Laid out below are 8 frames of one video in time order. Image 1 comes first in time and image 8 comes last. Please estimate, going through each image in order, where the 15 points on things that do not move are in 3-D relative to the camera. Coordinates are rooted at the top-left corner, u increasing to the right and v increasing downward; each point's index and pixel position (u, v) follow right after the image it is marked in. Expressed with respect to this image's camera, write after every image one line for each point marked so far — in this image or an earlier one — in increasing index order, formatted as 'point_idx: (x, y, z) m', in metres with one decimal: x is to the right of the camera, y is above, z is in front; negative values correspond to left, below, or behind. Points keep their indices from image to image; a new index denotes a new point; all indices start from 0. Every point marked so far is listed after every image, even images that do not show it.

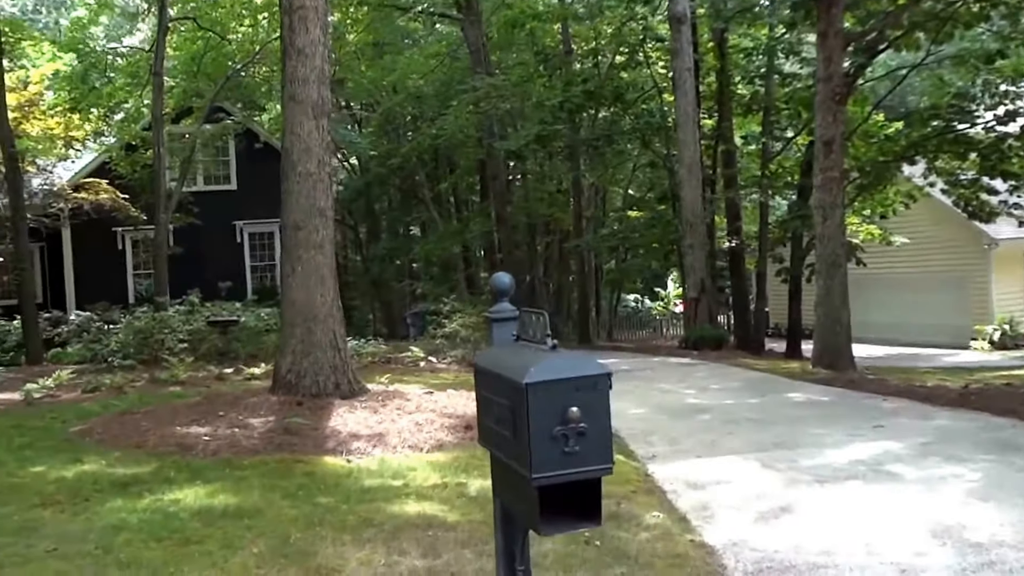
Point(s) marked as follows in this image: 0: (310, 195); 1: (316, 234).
0: (-2.0, +0.9, +10.6) m
1: (-1.9, +0.5, +10.6) m
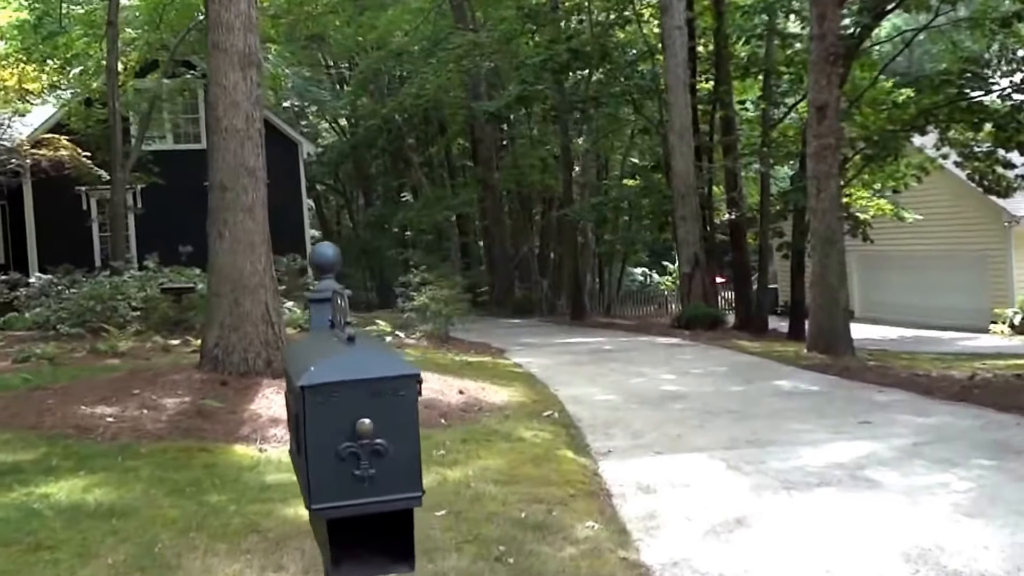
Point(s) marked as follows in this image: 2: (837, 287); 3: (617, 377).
0: (-2.4, +1.2, +9.7) m
1: (-2.3, +0.8, +9.7) m
2: (+3.8, 0.0, +13.2) m
3: (+1.1, -0.9, +11.9) m
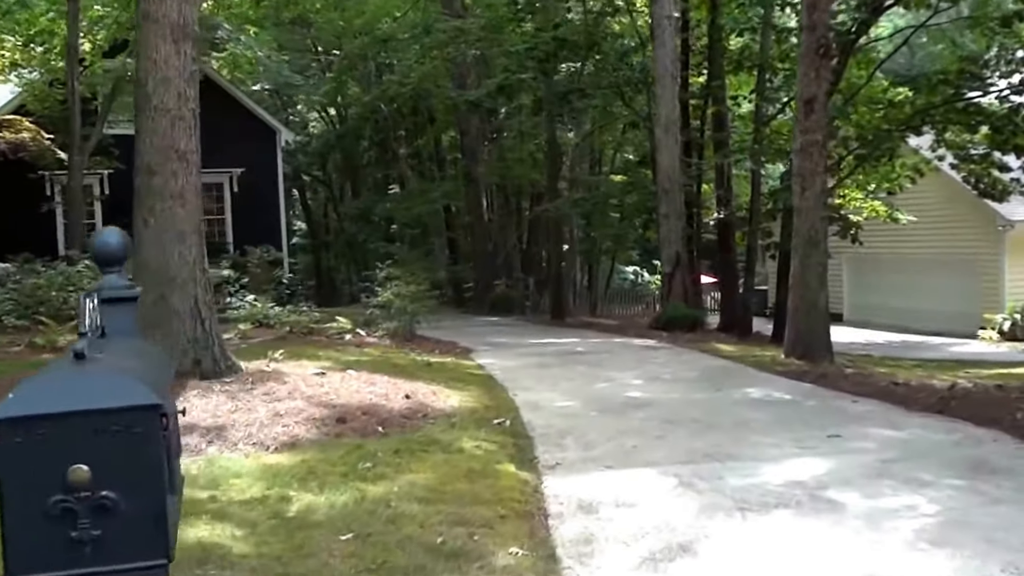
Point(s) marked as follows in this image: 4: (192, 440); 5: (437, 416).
0: (-2.8, +1.2, +9.0) m
1: (-2.7, +0.8, +9.0) m
2: (+3.4, 0.0, +12.5) m
3: (+0.7, -0.9, +11.2) m
4: (-2.1, -1.0, +7.3) m
5: (-0.6, -1.0, +8.8) m
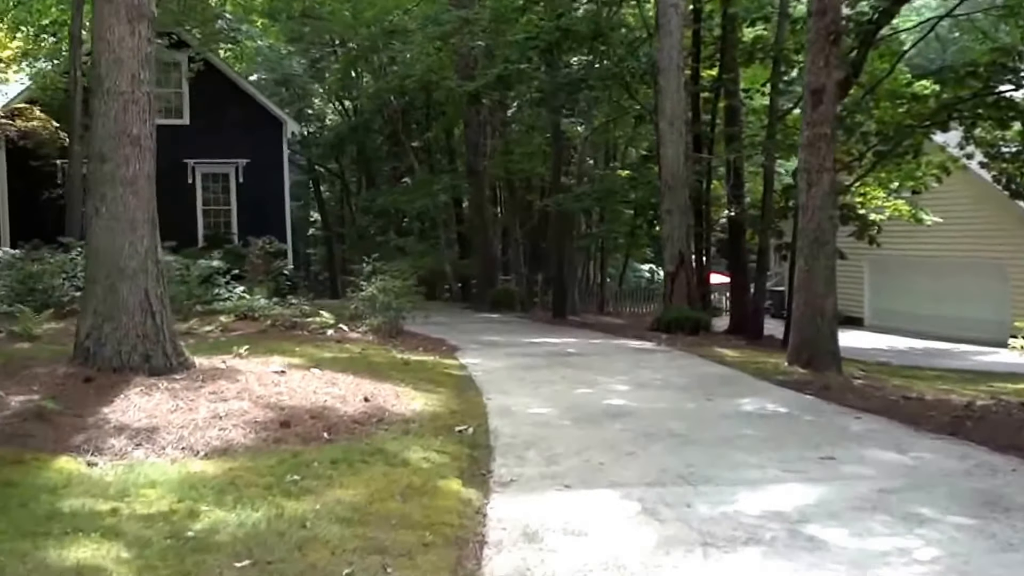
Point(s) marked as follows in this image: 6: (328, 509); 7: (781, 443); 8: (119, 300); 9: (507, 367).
0: (-3.0, +1.3, +8.5) m
1: (-2.9, +0.9, +8.5) m
2: (+3.3, -0.1, +11.9) m
3: (+0.5, -0.9, +10.6) m
4: (-2.4, -0.9, +6.8) m
5: (-0.9, -1.0, +8.2) m
6: (-1.0, -1.2, +5.9) m
7: (+1.9, -1.1, +8.1) m
8: (-3.0, -0.1, +8.4) m
9: (-0.1, -0.8, +11.9) m
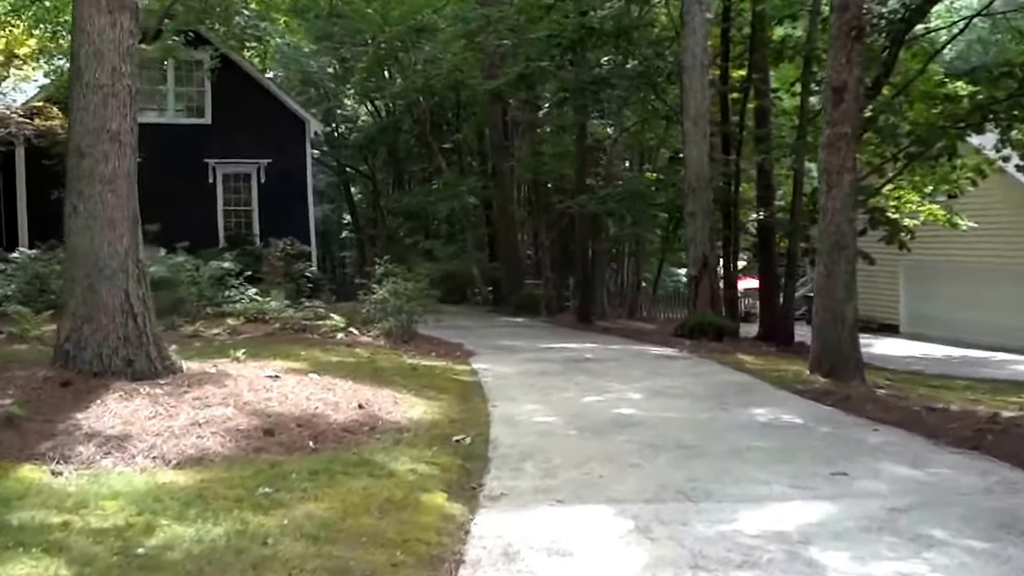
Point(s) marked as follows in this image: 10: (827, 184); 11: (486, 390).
0: (-3.0, +1.3, +8.2) m
1: (-2.9, +0.9, +8.2) m
2: (+3.4, -0.1, +11.3) m
3: (+0.6, -1.0, +10.2) m
4: (-2.4, -0.9, +6.4) m
5: (-0.9, -1.0, +7.8) m
6: (-1.1, -1.2, +5.6) m
7: (+1.9, -1.1, +7.6) m
8: (-3.0, -0.1, +8.1) m
9: (0.0, -0.8, +11.5) m
10: (+3.2, +1.0, +11.4) m
11: (-0.2, -0.9, +10.3) m
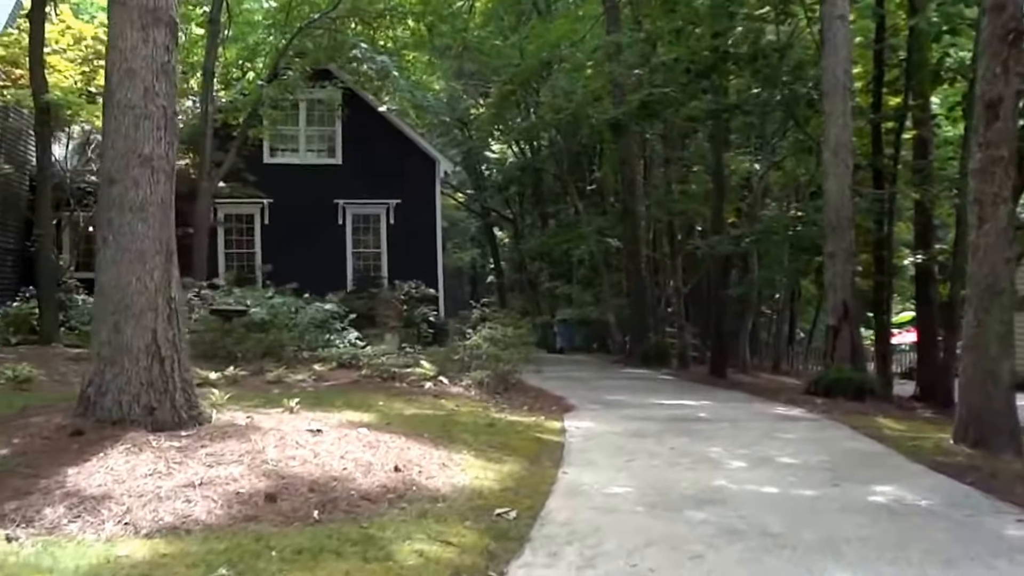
0: (-2.6, +1.0, +7.6) m
1: (-2.5, +0.6, +7.6) m
2: (+4.2, -0.6, +9.7) m
3: (+1.2, -1.4, +9.0) m
4: (-2.3, -1.1, +5.7) m
5: (-0.6, -1.3, +6.8) m
6: (-1.1, -1.4, +4.6) m
7: (+2.1, -1.5, +6.2) m
8: (-2.6, -0.3, +7.5) m
9: (+0.9, -1.3, +10.4) m
10: (+4.0, +0.5, +9.8) m
11: (+0.4, -1.3, +9.2) m
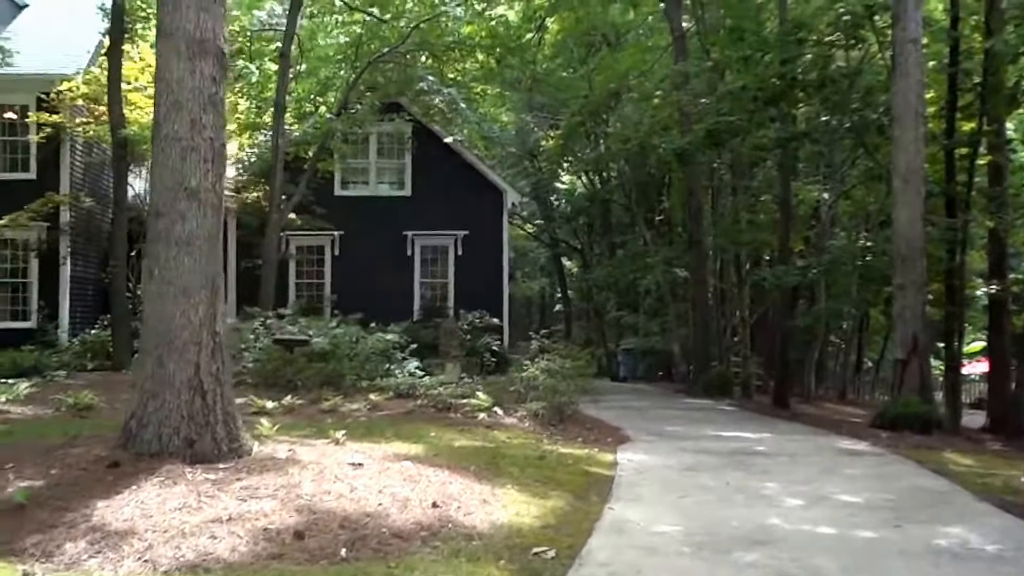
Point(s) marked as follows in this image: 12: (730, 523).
0: (-2.3, +0.8, +7.6) m
1: (-2.2, +0.4, +7.6) m
2: (+4.6, -0.9, +9.2) m
3: (+1.6, -1.6, +8.6) m
4: (-2.2, -1.3, +5.7) m
5: (-0.4, -1.5, +6.6) m
6: (-1.1, -1.5, +4.5) m
7: (+2.3, -1.6, +5.8) m
8: (-2.3, -0.6, +7.4) m
9: (+1.4, -1.6, +10.0) m
10: (+4.5, +0.3, +9.3) m
11: (+0.8, -1.6, +8.9) m
12: (+1.5, -1.6, +7.7) m
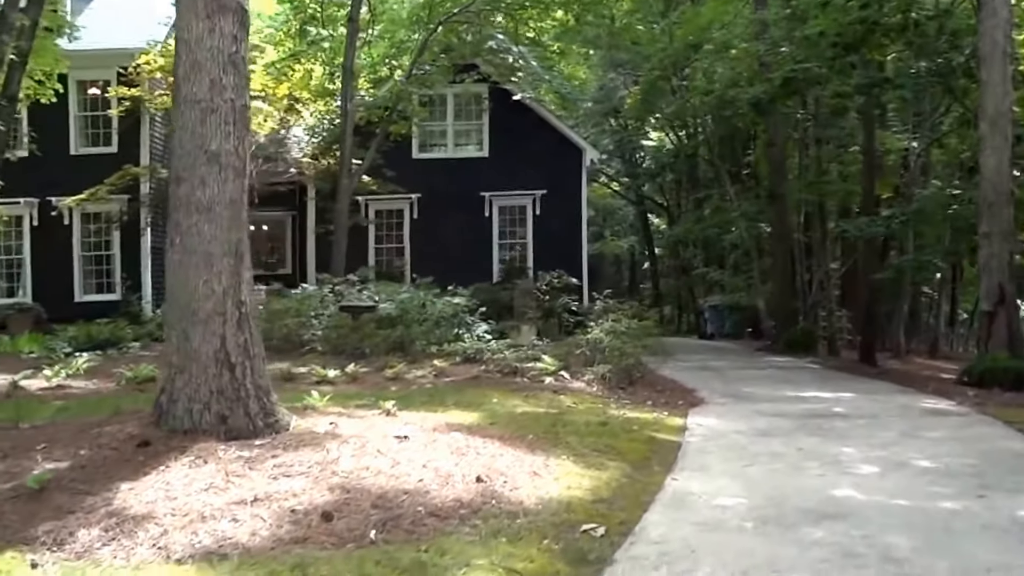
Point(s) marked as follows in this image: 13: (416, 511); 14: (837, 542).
0: (-2.0, +1.0, +7.3) m
1: (-1.9, +0.6, +7.3) m
2: (+5.0, -0.4, +8.3) m
3: (+2.0, -1.3, +8.0) m
4: (-2.0, -1.2, +5.4) m
5: (-0.1, -1.3, +6.2) m
6: (-1.0, -1.4, +4.1) m
7: (+2.4, -1.4, +5.1) m
8: (-2.0, -0.4, +7.2) m
9: (+1.9, -1.2, +9.5) m
10: (+4.9, +0.7, +8.4) m
11: (+1.3, -1.2, +8.4) m
12: (+1.8, -1.3, +7.1) m
13: (-0.5, -1.2, +6.1) m
14: (+1.7, -1.4, +6.0) m
